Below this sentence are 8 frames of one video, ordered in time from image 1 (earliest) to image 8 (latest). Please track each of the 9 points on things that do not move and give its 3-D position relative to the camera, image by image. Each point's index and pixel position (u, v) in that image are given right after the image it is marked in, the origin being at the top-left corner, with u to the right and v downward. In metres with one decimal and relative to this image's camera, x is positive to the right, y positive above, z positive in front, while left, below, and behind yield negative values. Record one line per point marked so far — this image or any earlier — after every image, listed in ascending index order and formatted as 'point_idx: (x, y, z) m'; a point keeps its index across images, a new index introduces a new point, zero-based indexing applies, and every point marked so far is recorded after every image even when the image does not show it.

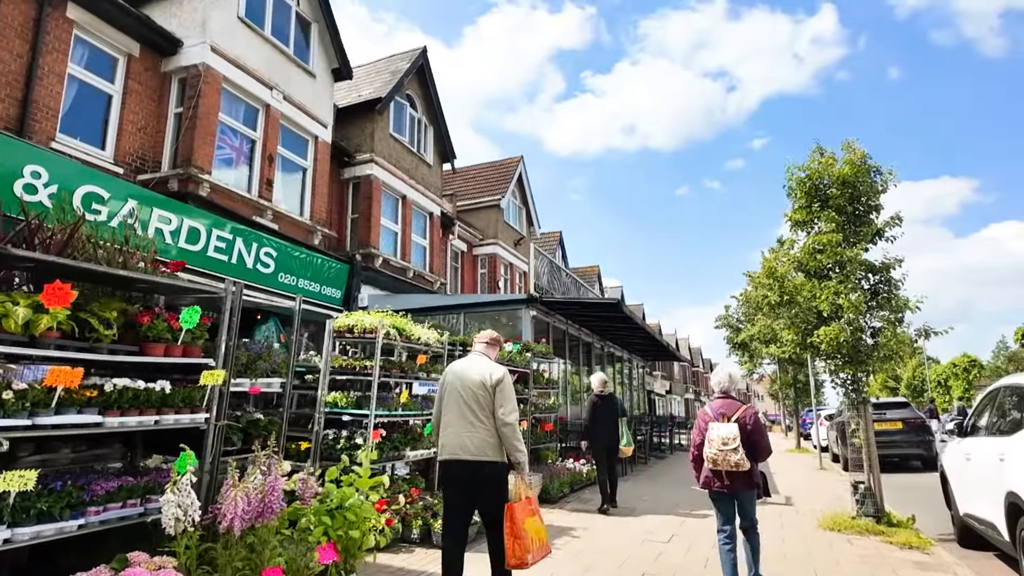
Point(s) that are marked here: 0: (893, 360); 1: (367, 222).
0: (+4.7, -0.9, +8.0) m
1: (-3.3, +1.5, +14.7) m
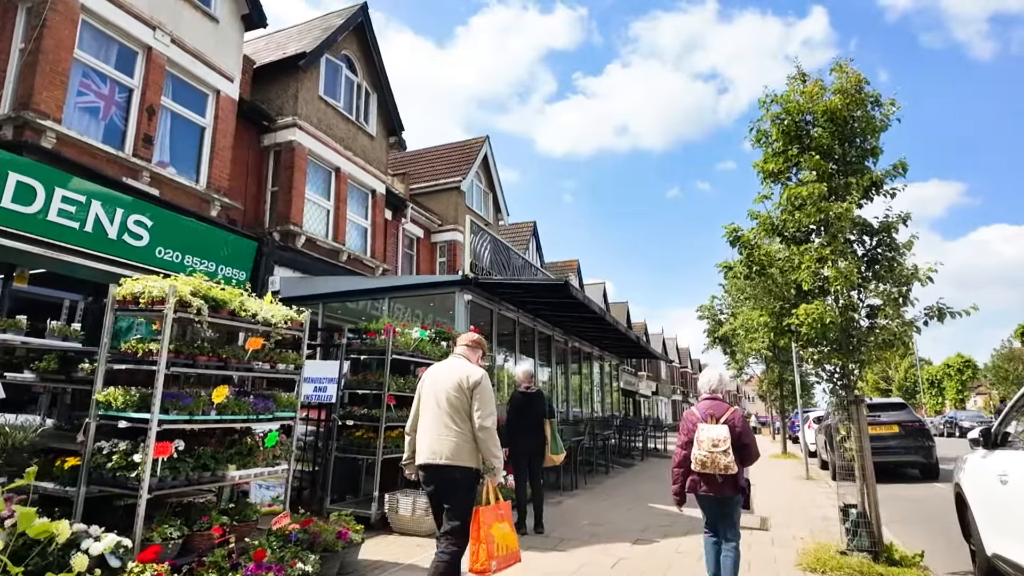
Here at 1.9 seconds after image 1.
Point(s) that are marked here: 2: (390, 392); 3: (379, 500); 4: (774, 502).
0: (+3.7, -0.6, +6.1) m
1: (-4.4, +1.9, +12.7) m
2: (-1.3, -1.1, +6.8) m
3: (-1.4, -2.2, +6.6) m
4: (+4.3, -3.5, +10.5) m
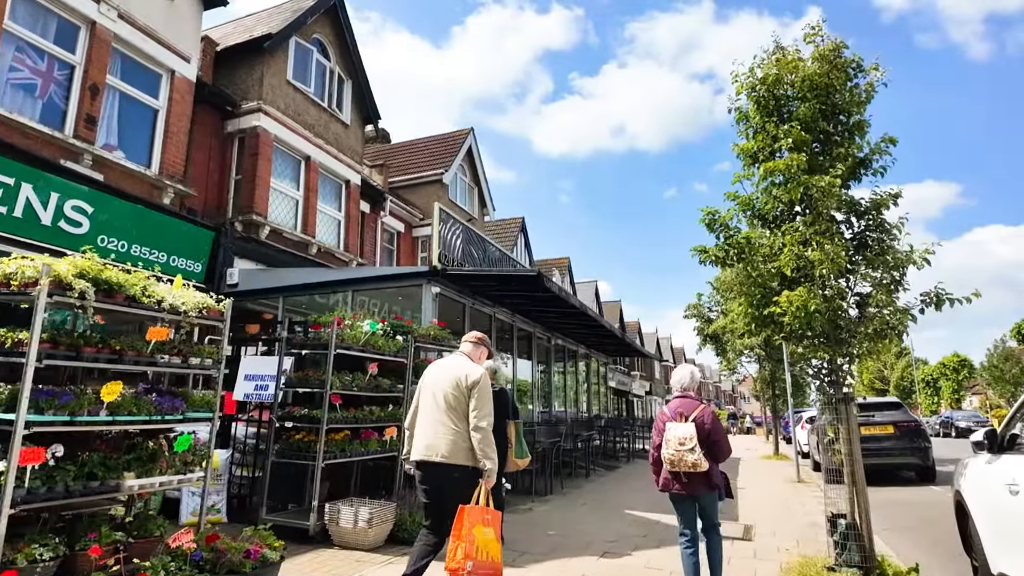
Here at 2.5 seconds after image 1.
0: (+3.2, -0.4, +5.5) m
1: (-4.9, +2.0, +12.1) m
2: (-1.7, -1.0, +6.1) m
3: (-1.8, -2.1, +6.0) m
4: (+3.8, -3.4, +9.9) m
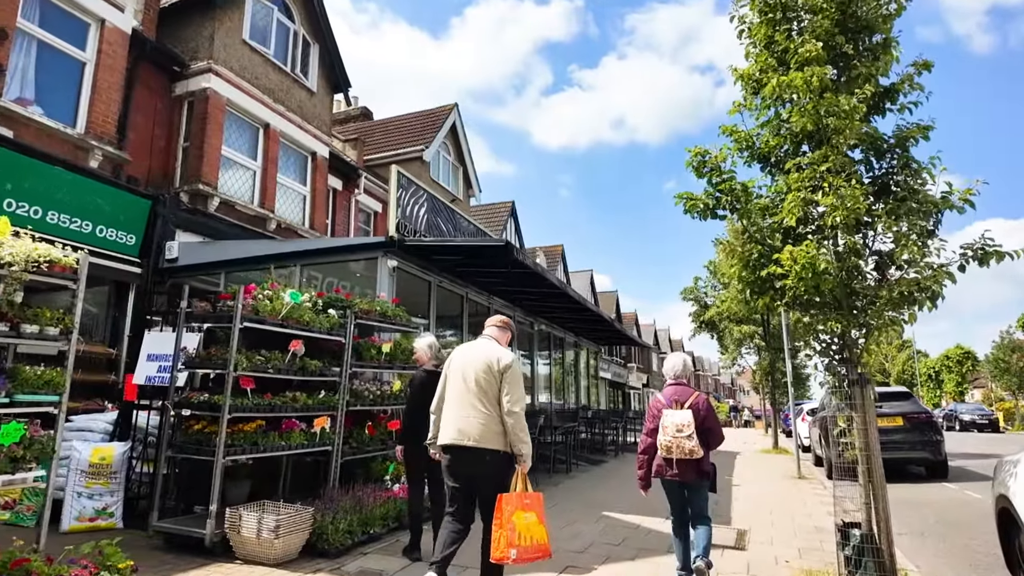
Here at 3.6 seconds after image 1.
0: (+2.8, -0.1, +4.5) m
1: (-5.3, +2.4, +11.0) m
2: (-2.1, -0.7, +5.1) m
3: (-2.2, -1.7, +4.9) m
4: (+3.4, -3.0, +8.9) m
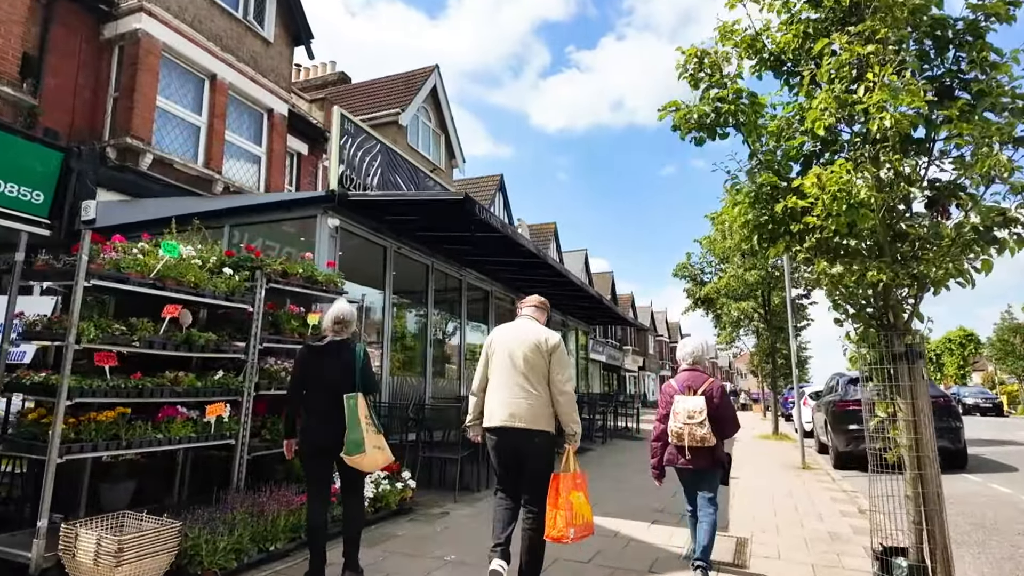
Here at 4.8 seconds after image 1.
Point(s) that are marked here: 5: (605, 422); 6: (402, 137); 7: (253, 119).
0: (+2.4, +0.2, +3.2) m
1: (-5.8, +2.8, +9.7) m
2: (-2.6, -0.3, +3.8) m
3: (-2.6, -1.4, +3.7) m
4: (+3.0, -2.6, +7.7) m
5: (+2.3, -3.3, +15.9) m
6: (-2.9, +3.9, +16.7) m
7: (-4.9, +3.2, +12.3) m
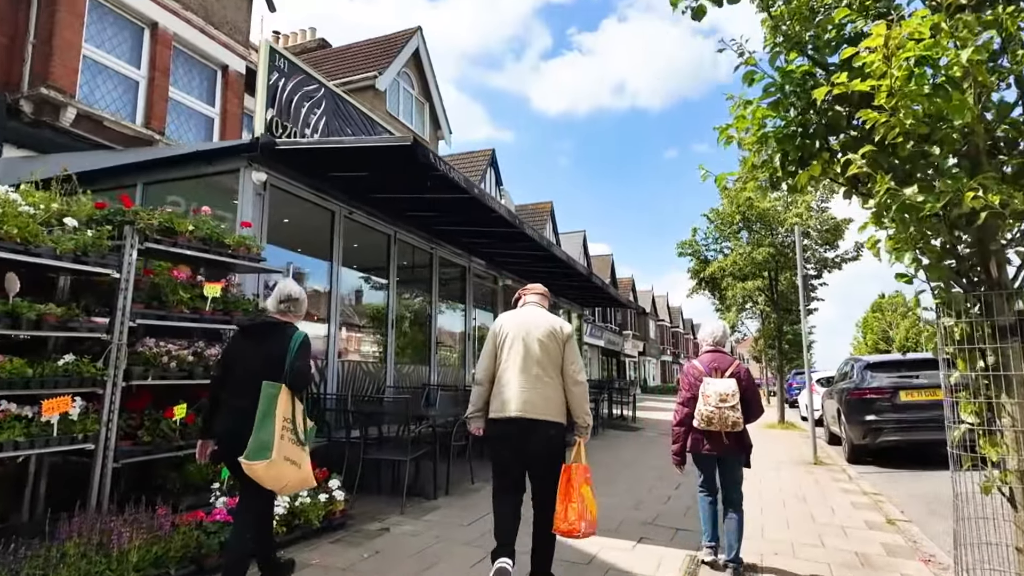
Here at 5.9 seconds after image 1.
0: (+2.0, +0.4, +2.1) m
1: (-6.1, +3.2, +8.5) m
2: (-2.9, -0.1, +2.7) m
3: (-3.0, -1.2, +2.6) m
4: (+2.6, -2.3, +6.6) m
5: (+2.0, -2.8, +14.8) m
6: (-3.2, +4.4, +15.5) m
7: (-5.2, +3.6, +11.0) m
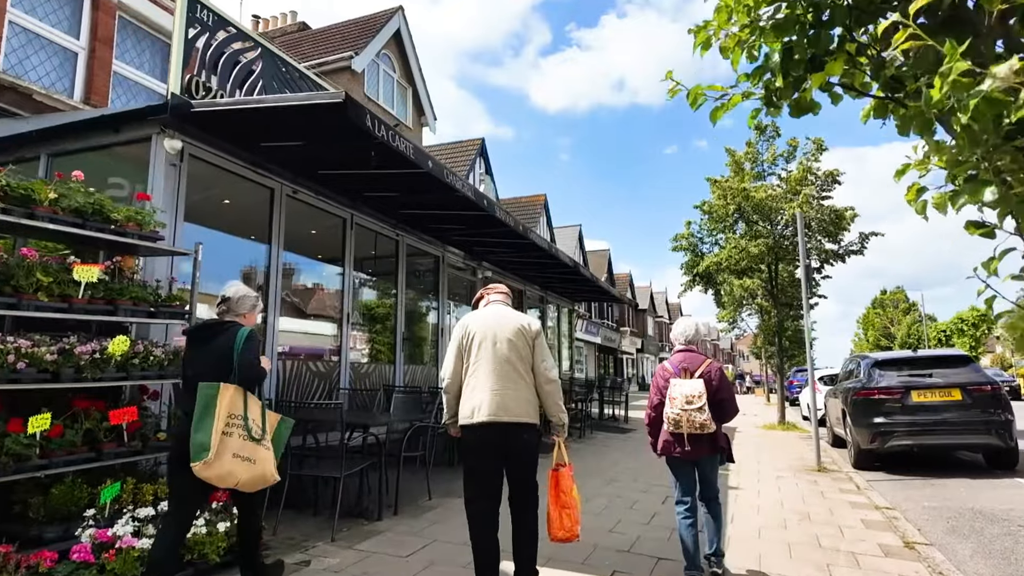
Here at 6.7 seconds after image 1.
0: (+1.7, +0.5, +1.2) m
1: (-6.4, +3.3, +7.6) m
2: (-3.2, 0.0, +1.8) m
3: (-3.3, -1.1, +1.8) m
4: (+2.3, -2.2, +5.8) m
5: (+1.6, -2.7, +14.0) m
6: (-3.5, +4.6, +14.6) m
7: (-5.6, +3.7, +10.2) m
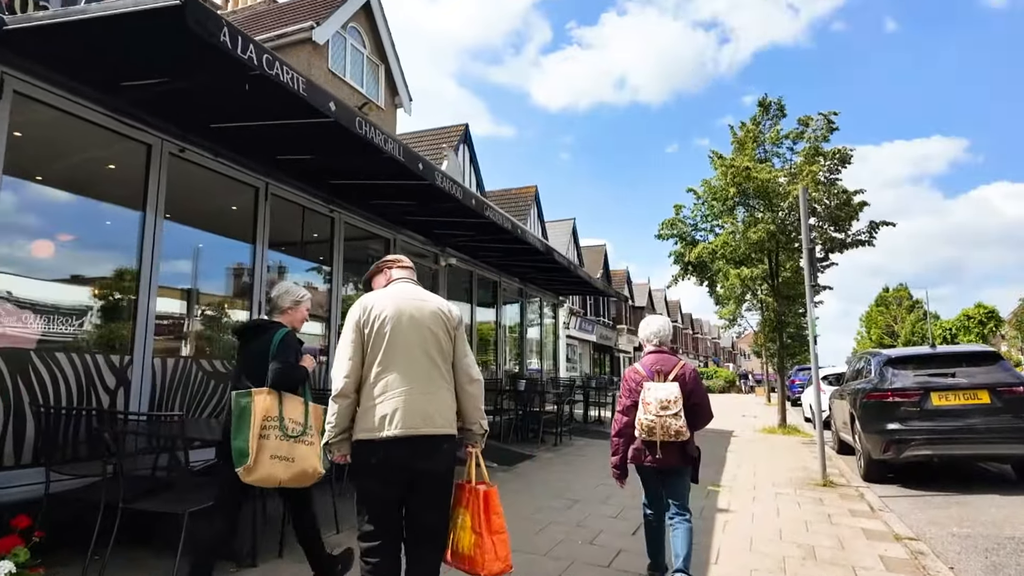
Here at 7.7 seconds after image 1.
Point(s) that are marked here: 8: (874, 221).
0: (+1.2, +0.6, 0.0) m
1: (-6.9, +3.5, +6.4) m
2: (-3.8, +0.1, +0.6) m
3: (-3.9, -1.0, +0.6) m
4: (+1.8, -2.0, +4.6) m
5: (+1.1, -2.5, +12.8) m
6: (-4.0, +4.7, +13.4) m
7: (-6.1, +3.9, +9.0) m
8: (+7.1, +1.3, +12.6) m
